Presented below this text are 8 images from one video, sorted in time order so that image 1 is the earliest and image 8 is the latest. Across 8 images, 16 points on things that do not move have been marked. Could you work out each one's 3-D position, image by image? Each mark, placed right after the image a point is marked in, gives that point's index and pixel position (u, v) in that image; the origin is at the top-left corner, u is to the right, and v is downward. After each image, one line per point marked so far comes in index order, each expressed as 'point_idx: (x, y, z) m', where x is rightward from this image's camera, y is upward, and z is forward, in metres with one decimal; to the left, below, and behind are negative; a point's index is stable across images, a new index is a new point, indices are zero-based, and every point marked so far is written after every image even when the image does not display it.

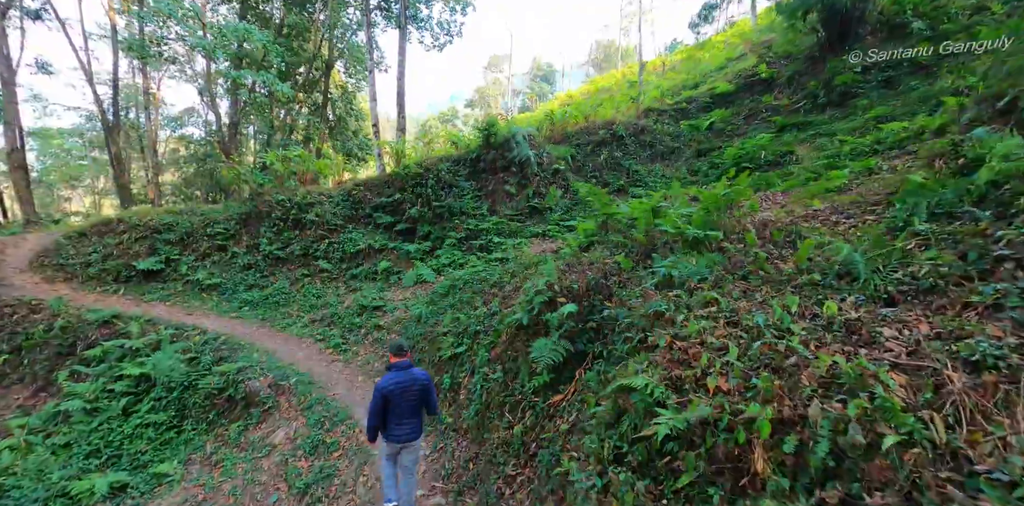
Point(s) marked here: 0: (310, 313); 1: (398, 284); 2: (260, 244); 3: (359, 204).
0: (-5.0, -1.5, +11.1) m
1: (-3.1, -0.8, +12.2) m
2: (-7.2, +0.3, +12.8) m
3: (-4.9, +1.6, +14.4) m
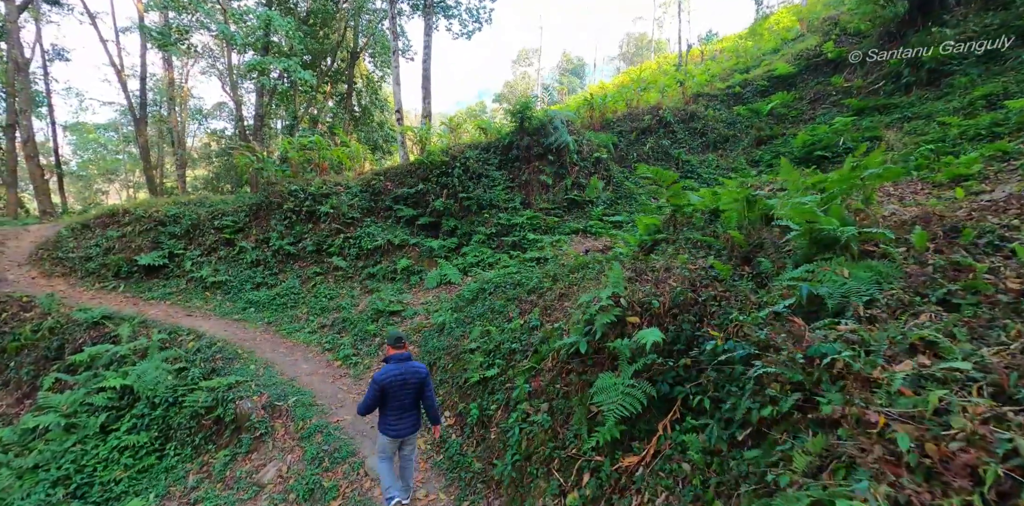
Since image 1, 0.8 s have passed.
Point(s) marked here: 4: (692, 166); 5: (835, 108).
0: (-4.2, -1.4, +9.8) m
1: (-2.2, -0.8, +10.8) m
2: (-6.3, +0.4, +11.6) m
3: (-3.9, +1.7, +13.0) m
4: (+6.4, +3.1, +15.8) m
5: (+11.2, +5.1, +15.6) m
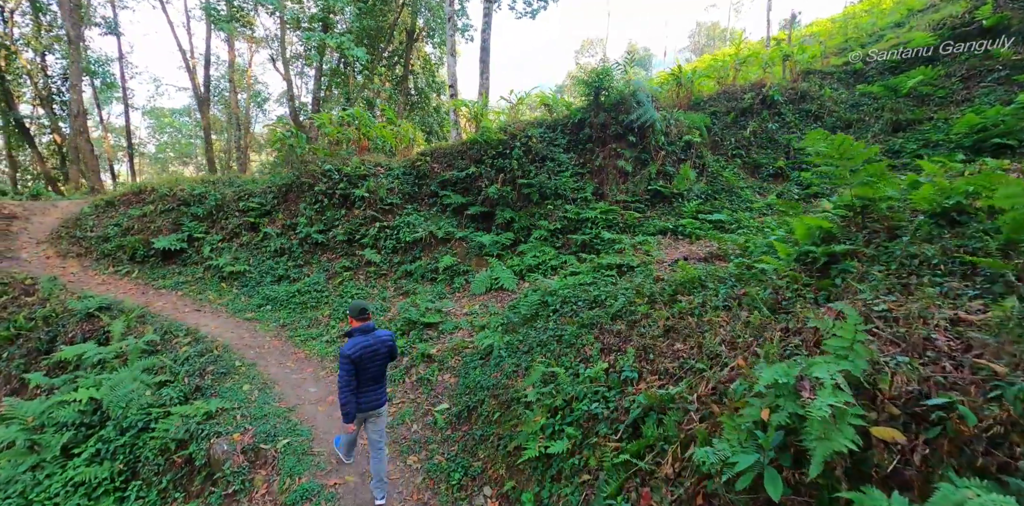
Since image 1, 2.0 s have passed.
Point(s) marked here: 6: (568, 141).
0: (-3.0, -1.2, +8.0) m
1: (-0.9, -0.7, +8.8) m
2: (-4.8, +0.7, +10.0) m
3: (-2.2, +1.8, +11.1) m
4: (+8.4, +2.8, +12.6) m
5: (+13.3, +4.5, +11.9) m
6: (+1.5, +2.9, +11.6) m
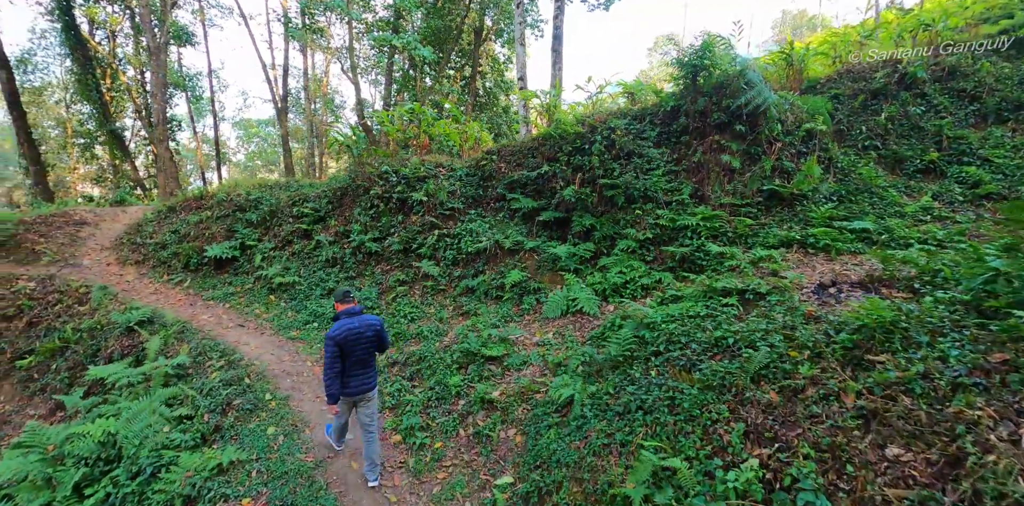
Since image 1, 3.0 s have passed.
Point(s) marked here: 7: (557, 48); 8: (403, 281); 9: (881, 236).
0: (-1.8, -1.5, +6.8) m
1: (+0.4, -1.0, +7.3) m
2: (-3.3, +0.5, +9.1) m
3: (-0.5, +1.6, +9.8) m
4: (+10.2, +2.4, +9.7) m
5: (+14.9, +4.0, +8.3) m
6: (+3.2, +2.6, +9.8) m
7: (+1.5, +6.7, +14.3) m
8: (-2.0, -0.5, +8.2) m
9: (+6.1, +0.3, +7.2) m
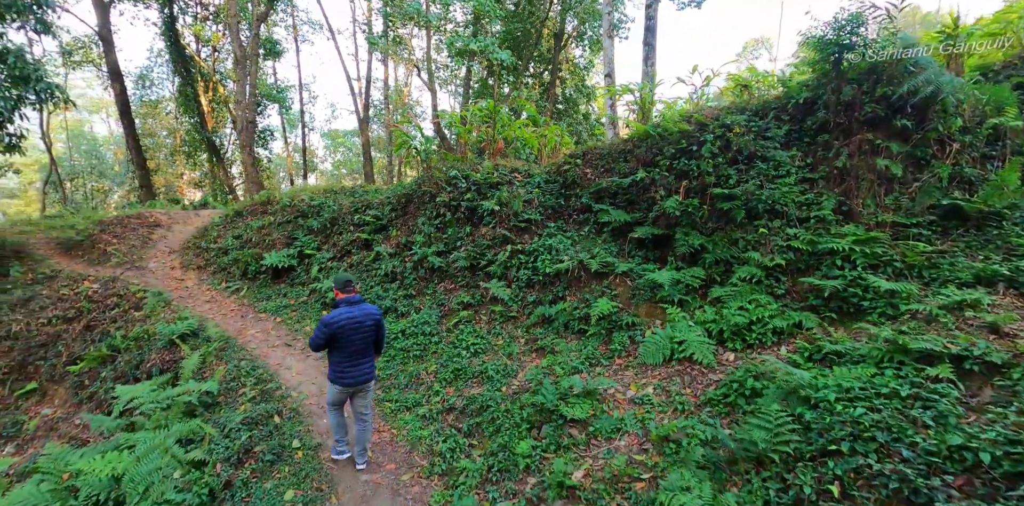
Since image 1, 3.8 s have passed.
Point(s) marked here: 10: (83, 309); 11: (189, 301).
0: (-0.8, -1.7, +5.6) m
1: (+1.5, -1.3, +5.7) m
2: (-1.8, +0.2, +8.1) m
3: (+1.1, +1.2, +8.4) m
4: (+11.7, +1.6, +6.7) m
5: (+16.2, +3.1, +4.5) m
6: (+4.8, +2.1, +7.8) m
7: (+4.0, +6.1, +12.6) m
8: (-0.7, -0.8, +7.0) m
9: (+7.1, -0.3, +4.8) m
10: (-6.8, -0.9, +7.0) m
11: (-5.4, -0.8, +7.5) m
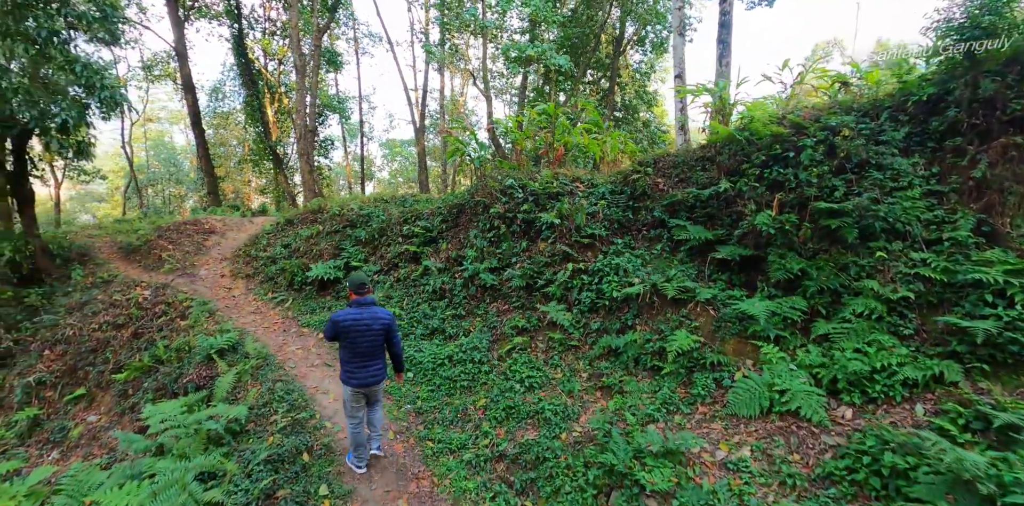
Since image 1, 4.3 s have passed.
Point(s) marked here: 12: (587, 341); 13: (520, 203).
0: (-0.1, -1.9, +4.8) m
1: (+2.1, -1.6, +4.7) m
2: (-0.8, -0.1, +7.4) m
3: (+2.2, +0.9, +7.5) m
4: (+12.5, +1.0, +4.6) m
5: (+16.8, +2.5, +2.0) m
6: (+5.8, +1.7, +6.5) m
7: (+5.6, +5.5, +11.5) m
8: (+0.1, -1.1, +6.3) m
9: (+7.7, -0.7, +3.2) m
10: (-5.9, -1.0, +6.9) m
11: (-4.5, -1.0, +7.2) m
12: (+1.0, -1.1, +5.8) m
13: (+0.1, +0.9, +7.7) m
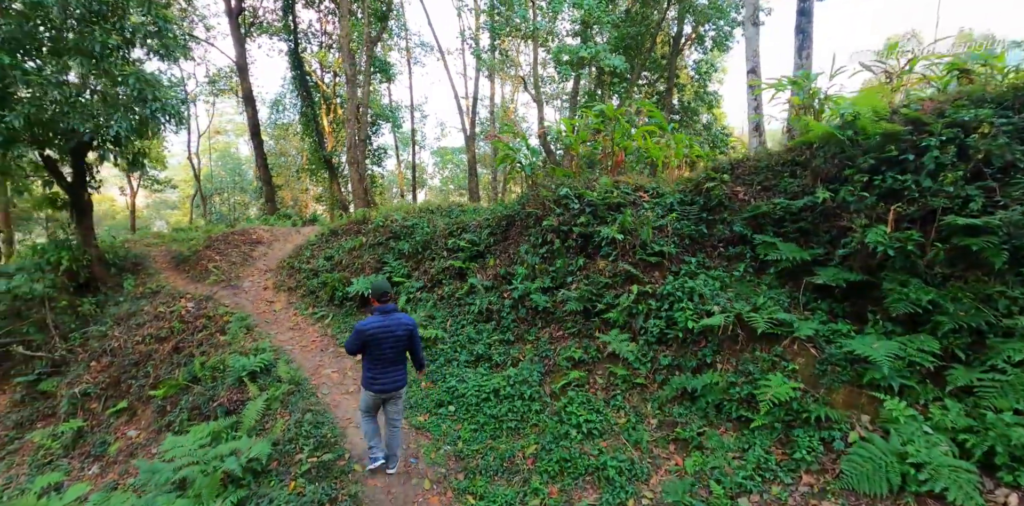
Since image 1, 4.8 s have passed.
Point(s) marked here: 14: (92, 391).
0: (+0.4, -2.1, +4.1) m
1: (+2.6, -1.8, +3.7) m
2: (0.0, -0.3, +6.8) m
3: (+3.0, +0.6, +6.5) m
4: (+13.0, +0.6, +2.5) m
5: (+16.9, +2.1, -0.5) m
6: (+6.5, +1.3, +5.1) m
7: (+6.9, +5.1, +10.2) m
8: (+0.8, -1.3, +5.5) m
9: (+8.0, -1.0, +1.6) m
10: (-5.2, -1.2, +6.8) m
11: (-3.7, -1.2, +6.9) m
12: (+1.6, -1.4, +5.0) m
13: (+1.0, +0.6, +7.0) m
14: (-6.1, -2.0, +6.4) m
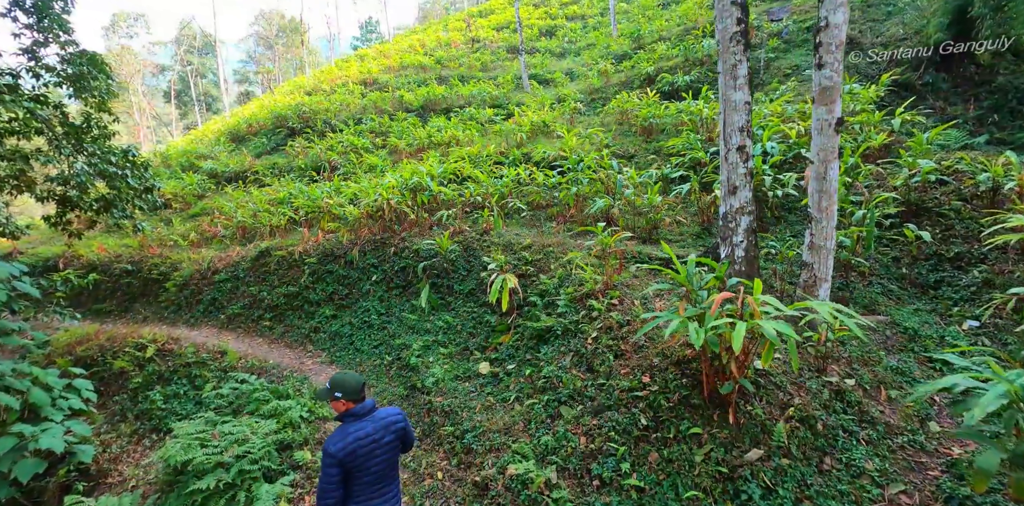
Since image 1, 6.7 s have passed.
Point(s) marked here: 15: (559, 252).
0: (+1.2, -2.7, +1.5) m
1: (+3.3, -2.4, +0.7) m
2: (+1.4, -0.9, +4.3) m
3: (+4.3, -0.1, +3.4) m
4: (+13.2, 0.0, -2.7) m
5: (+16.4, +1.5, -6.5) m
6: (+7.4, +0.7, +1.3) m
7: (+9.0, +4.4, +6.2) m
8: (+1.9, -1.9, +2.8) m
9: (+8.1, -1.6, -2.5) m
10: (-3.6, -1.7, +5.4) m
11: (-2.2, -1.7, +5.2) m
12: (+2.6, -2.0, +2.1) m
13: (+2.5, 0.0, +4.2) m
14: (-4.6, -2.5, +5.2) m
15: (+0.4, -0.3, +5.8) m
